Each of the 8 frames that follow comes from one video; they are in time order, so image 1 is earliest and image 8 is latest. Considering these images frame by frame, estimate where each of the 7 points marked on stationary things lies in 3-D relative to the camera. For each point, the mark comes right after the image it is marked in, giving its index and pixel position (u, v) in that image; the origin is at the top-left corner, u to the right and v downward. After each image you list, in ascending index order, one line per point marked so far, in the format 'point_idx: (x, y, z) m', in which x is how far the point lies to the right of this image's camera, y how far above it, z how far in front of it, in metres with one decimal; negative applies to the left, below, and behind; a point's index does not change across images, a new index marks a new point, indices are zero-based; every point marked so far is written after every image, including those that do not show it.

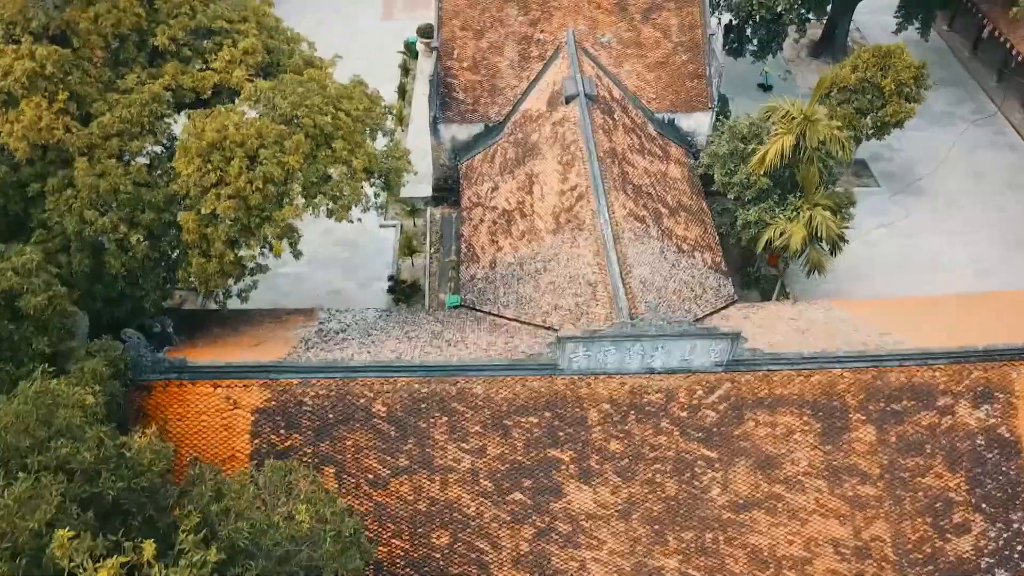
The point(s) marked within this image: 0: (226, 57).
0: (-7.2, +5.7, +18.3) m
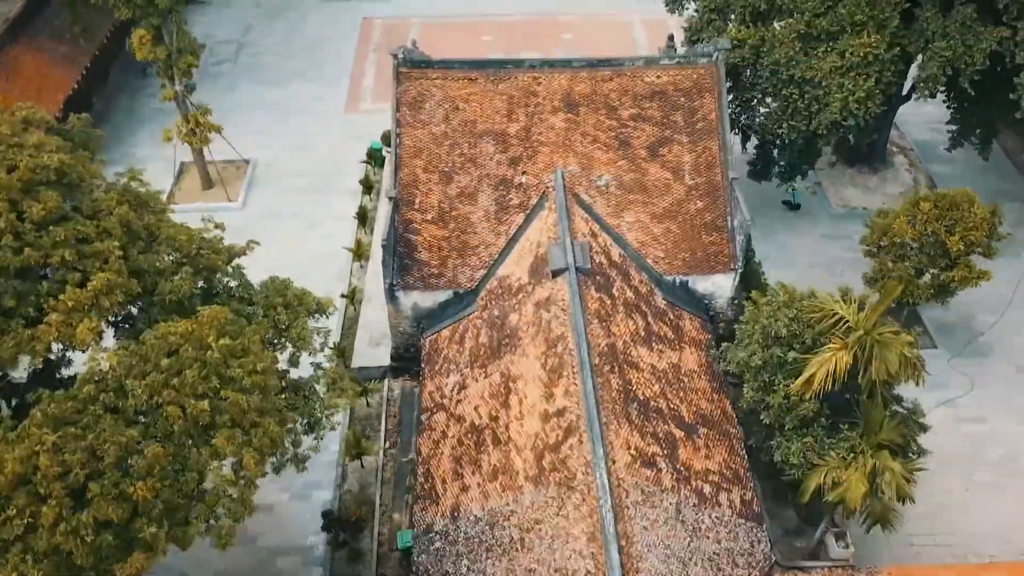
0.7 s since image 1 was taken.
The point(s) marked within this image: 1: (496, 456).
0: (-7.9, -0.3, +13.0) m
1: (-0.4, -4.1, +17.7) m
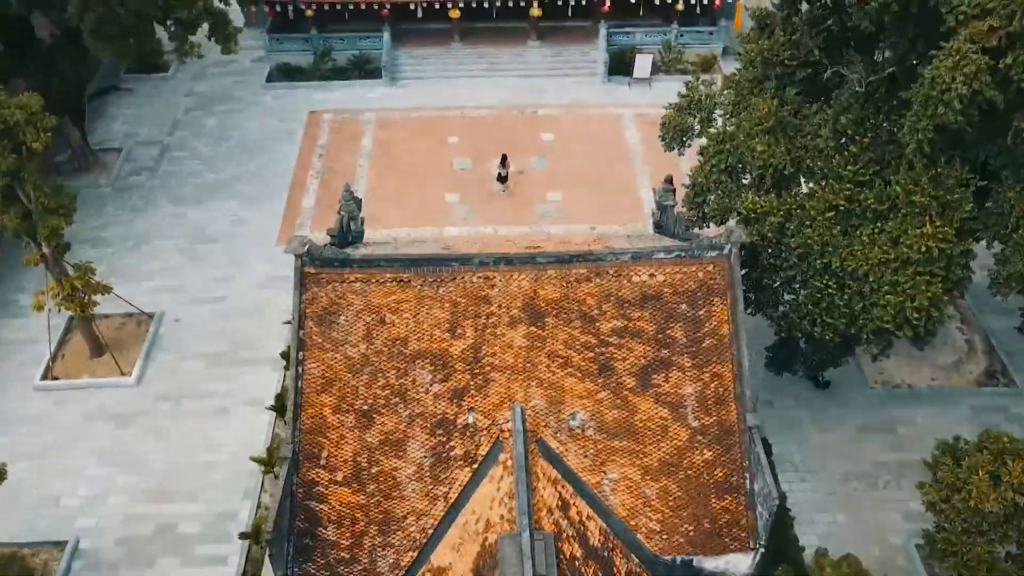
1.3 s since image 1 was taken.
0: (-9.2, -6.4, +7.3) m
1: (-1.7, -10.3, +11.9) m
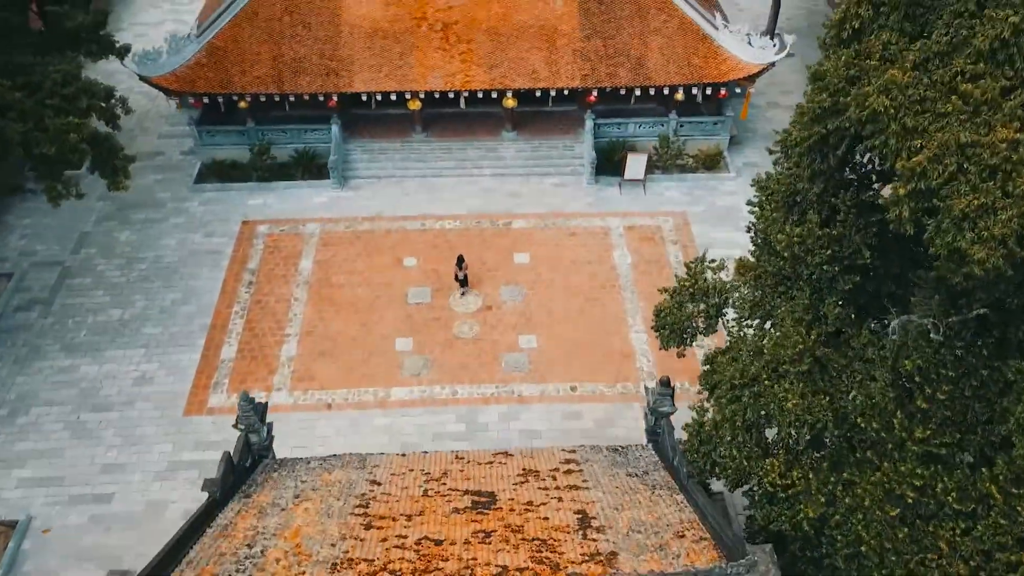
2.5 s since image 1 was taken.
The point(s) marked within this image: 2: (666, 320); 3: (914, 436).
0: (-10.4, -12.0, +1.9) m
1: (-2.9, -15.8, +6.5) m
2: (+3.6, -0.7, +16.8) m
3: (+7.1, -2.6, +12.9) m
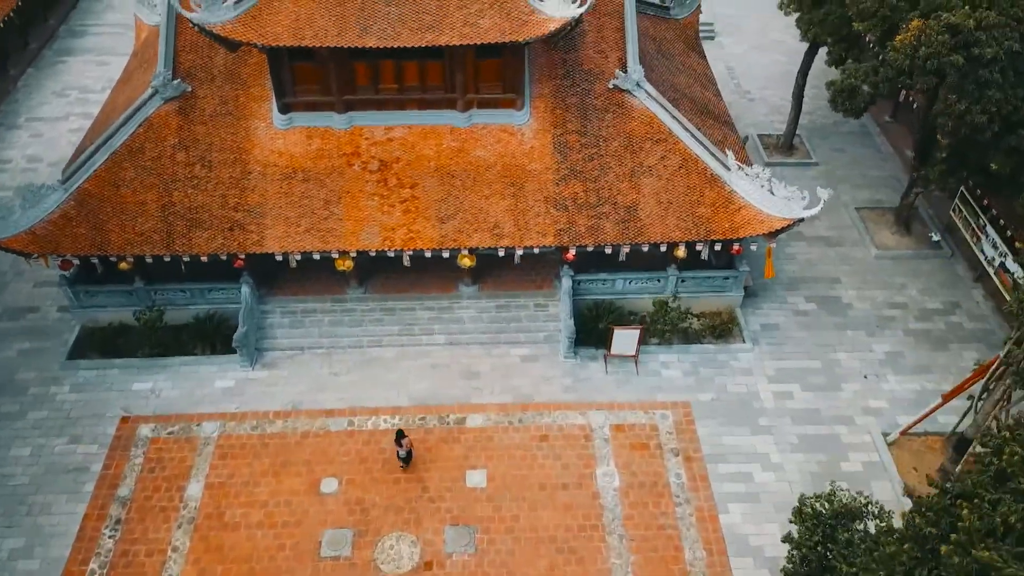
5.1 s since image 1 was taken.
0: (-11.8, -18.7, -4.5) m
1: (-4.3, -22.5, +0.1) m
2: (+2.1, -7.5, +10.4) m
3: (+5.7, -9.3, +6.4) m
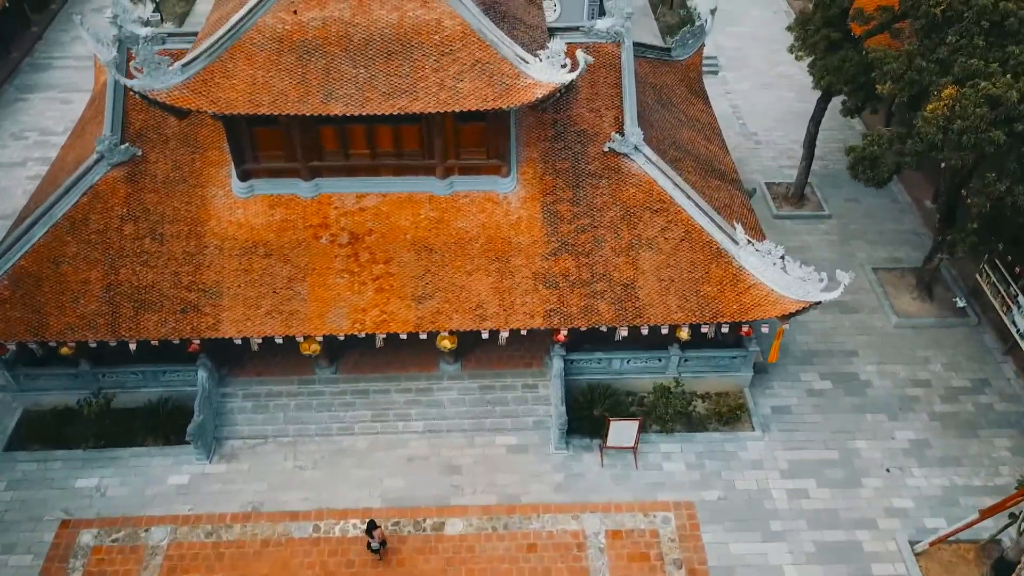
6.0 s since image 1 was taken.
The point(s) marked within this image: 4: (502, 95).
0: (-12.3, -21.1, -6.9) m
1: (-4.7, -25.0, -2.3) m
2: (+1.7, -9.9, +8.1) m
3: (+5.2, -11.8, +4.1) m
4: (-0.2, +5.0, +18.9) m
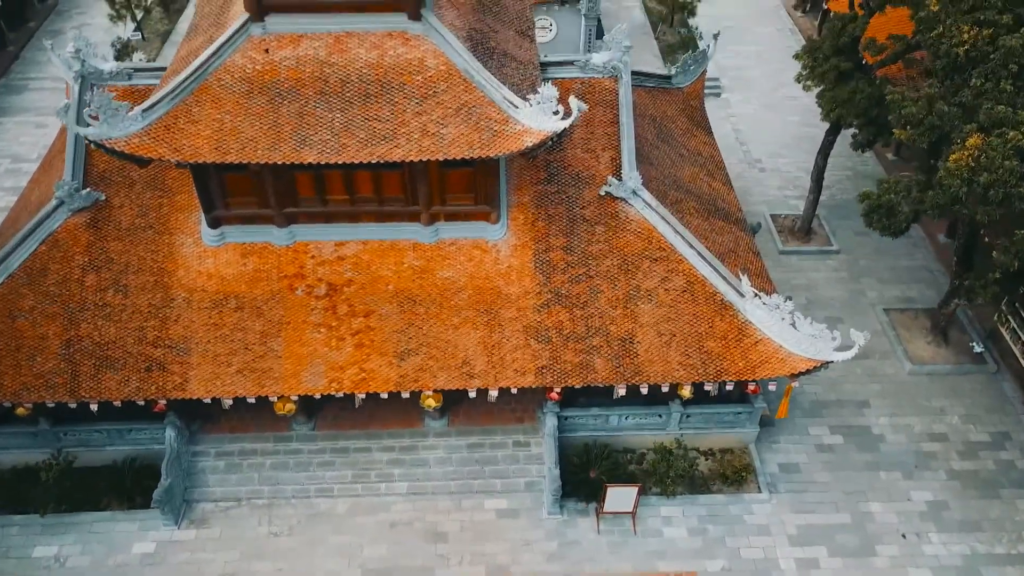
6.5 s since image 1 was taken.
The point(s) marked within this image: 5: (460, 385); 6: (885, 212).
0: (-12.5, -22.6, -8.4) m
1: (-5.0, -26.5, -3.8) m
2: (+1.4, -11.4, +6.6) m
3: (+4.9, -13.3, +2.6) m
4: (-0.5, +3.5, +17.5) m
5: (-1.4, -2.6, +19.2) m
6: (+9.8, +2.0, +19.2) m
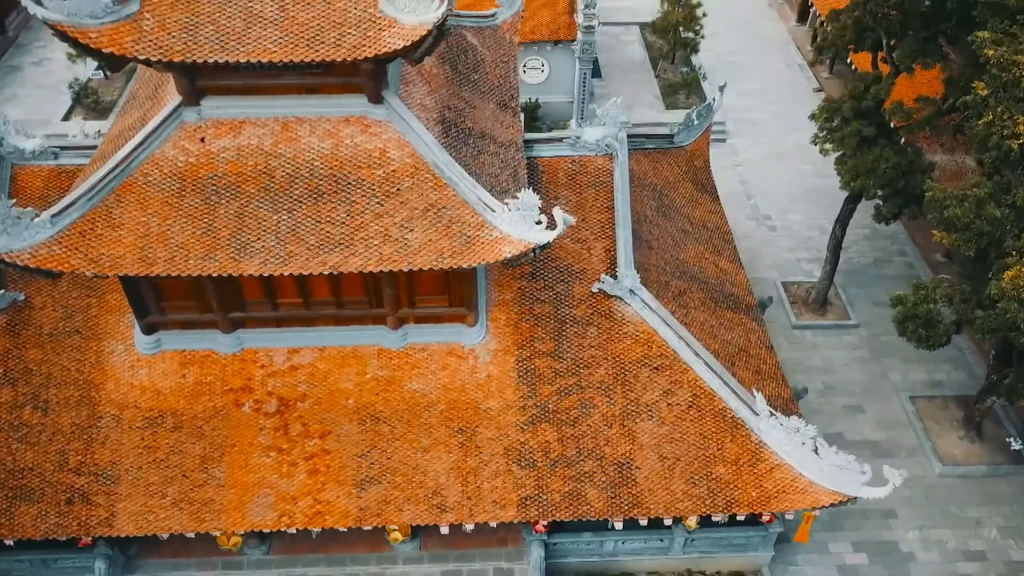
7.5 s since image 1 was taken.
0: (-13.0, -25.3, -11.0) m
1: (-5.5, -29.2, -6.4) m
2: (+0.9, -14.2, +4.0) m
3: (+4.4, -16.0, 0.0) m
4: (-1.0, +0.8, +14.9) m
5: (-1.9, -5.3, +16.6) m
6: (+9.3, -0.7, +16.6) m
